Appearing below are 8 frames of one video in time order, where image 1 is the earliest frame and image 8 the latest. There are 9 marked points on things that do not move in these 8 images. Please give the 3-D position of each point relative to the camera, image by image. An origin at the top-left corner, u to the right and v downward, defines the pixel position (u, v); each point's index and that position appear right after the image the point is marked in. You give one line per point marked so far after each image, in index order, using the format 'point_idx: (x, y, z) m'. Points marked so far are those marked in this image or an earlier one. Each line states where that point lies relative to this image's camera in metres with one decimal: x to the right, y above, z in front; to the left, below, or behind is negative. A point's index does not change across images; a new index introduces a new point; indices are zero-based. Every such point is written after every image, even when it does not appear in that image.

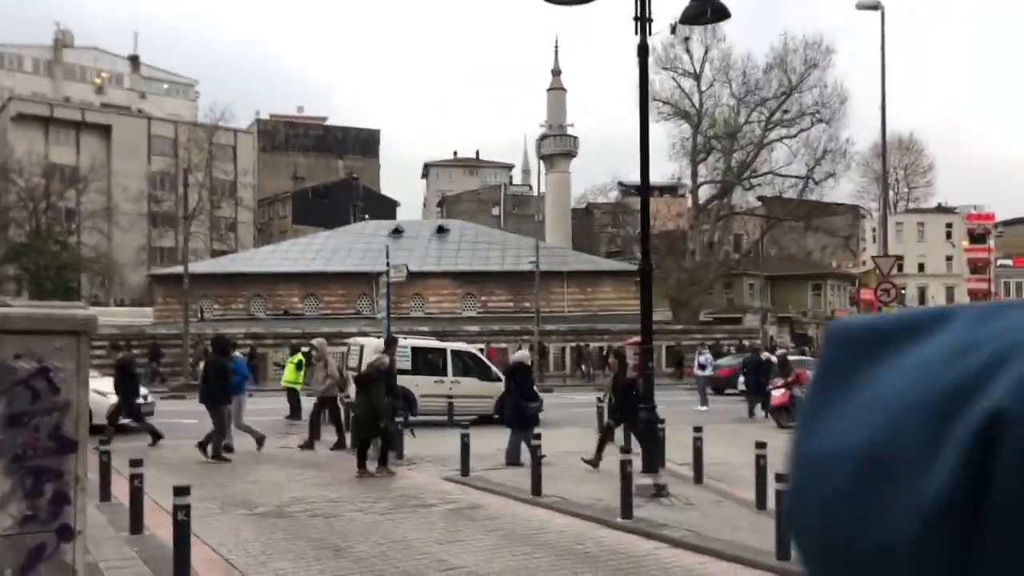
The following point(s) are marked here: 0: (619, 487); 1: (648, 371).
0: (+1.3, -2.5, +11.9) m
1: (+1.6, -1.0, +11.5) m
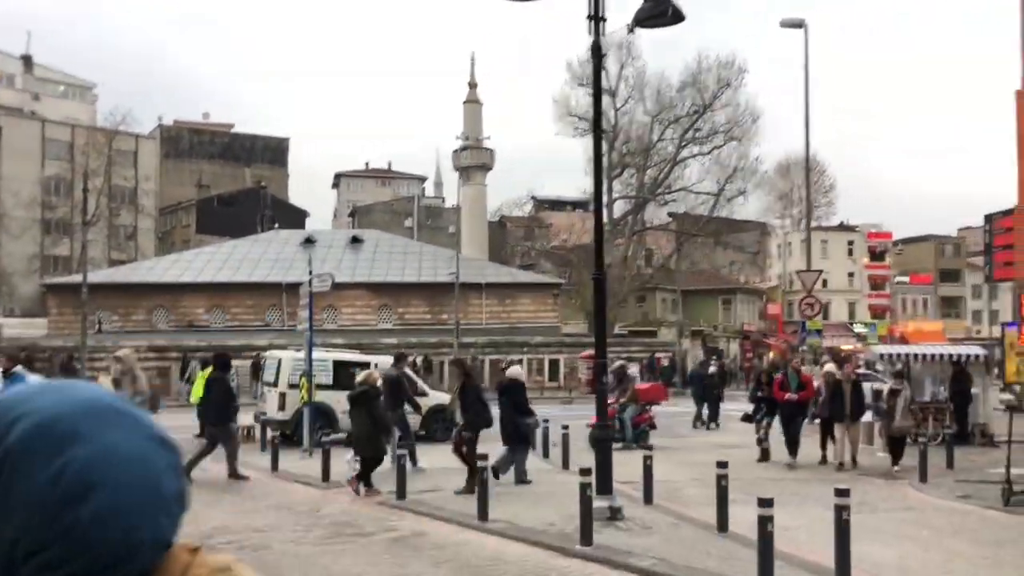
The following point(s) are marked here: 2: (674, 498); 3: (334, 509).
0: (+0.7, -2.6, +11.2) m
1: (+1.0, -1.1, +10.9) m
2: (+2.2, -2.9, +13.2) m
3: (-2.2, -2.8, +11.9) m
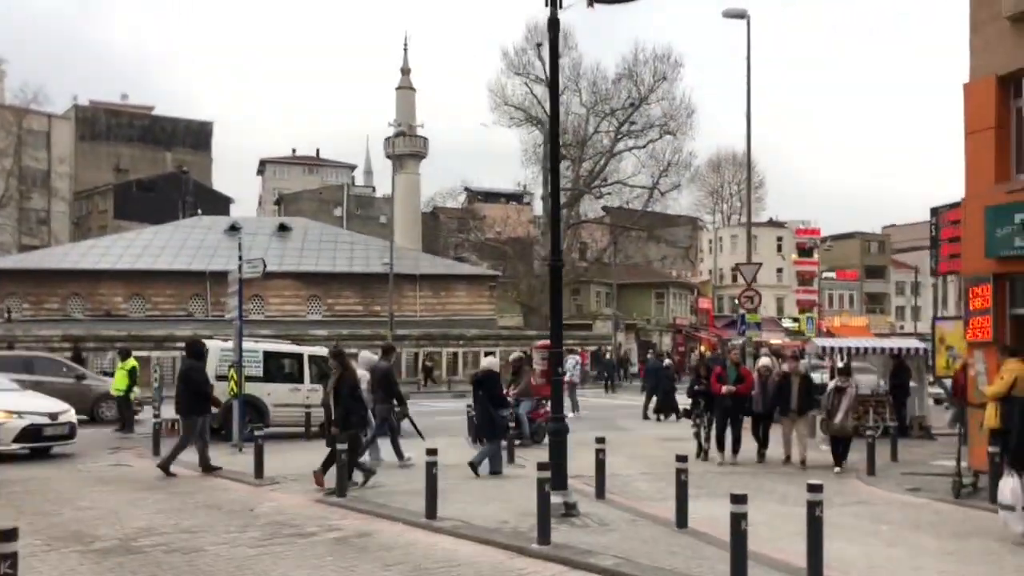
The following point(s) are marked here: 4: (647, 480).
0: (+0.1, -2.5, +10.7) m
1: (+0.5, -1.0, +10.4) m
2: (+1.5, -2.7, +12.8) m
3: (-2.8, -2.6, +11.1) m
4: (+2.0, -2.8, +13.9) m
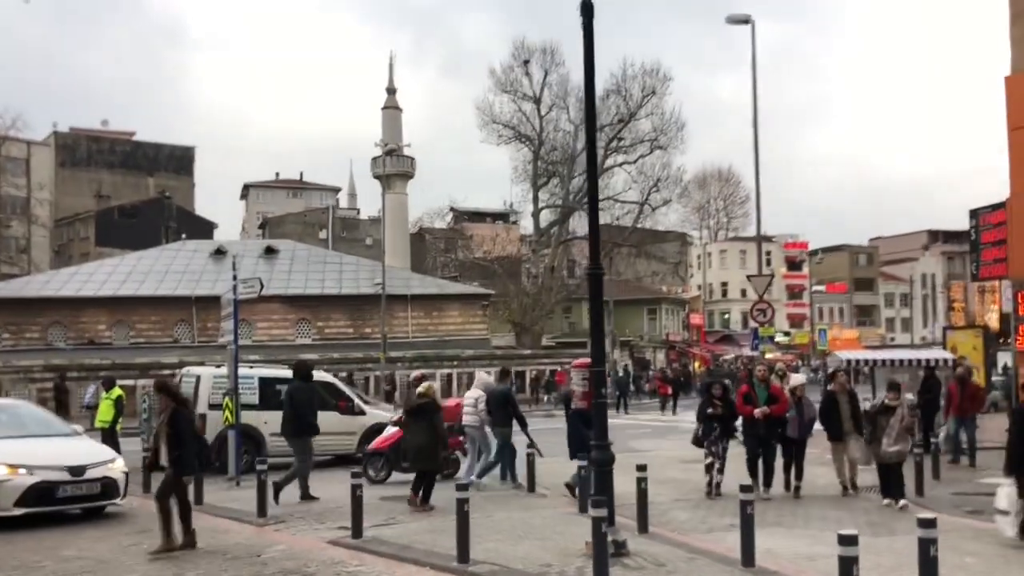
0: (+0.5, -2.6, +9.5) m
1: (+0.8, -1.1, +9.3) m
2: (+1.9, -2.9, +11.7) m
3: (-2.5, -2.8, +10.0) m
4: (+2.3, -3.0, +12.8) m
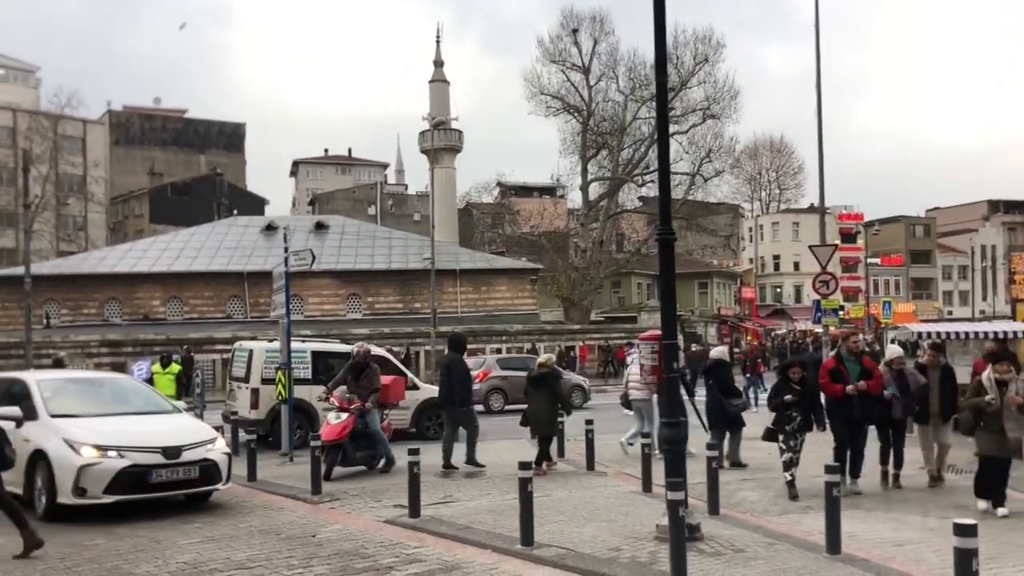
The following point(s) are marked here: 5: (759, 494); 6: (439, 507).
0: (+1.1, -2.3, +9.0) m
1: (+1.4, -0.8, +8.7) m
2: (+2.6, -2.5, +11.1) m
3: (-1.8, -2.5, +9.6) m
4: (+3.1, -2.6, +12.3) m
5: (+3.1, -2.6, +11.8) m
6: (-0.8, -2.5, +10.9) m
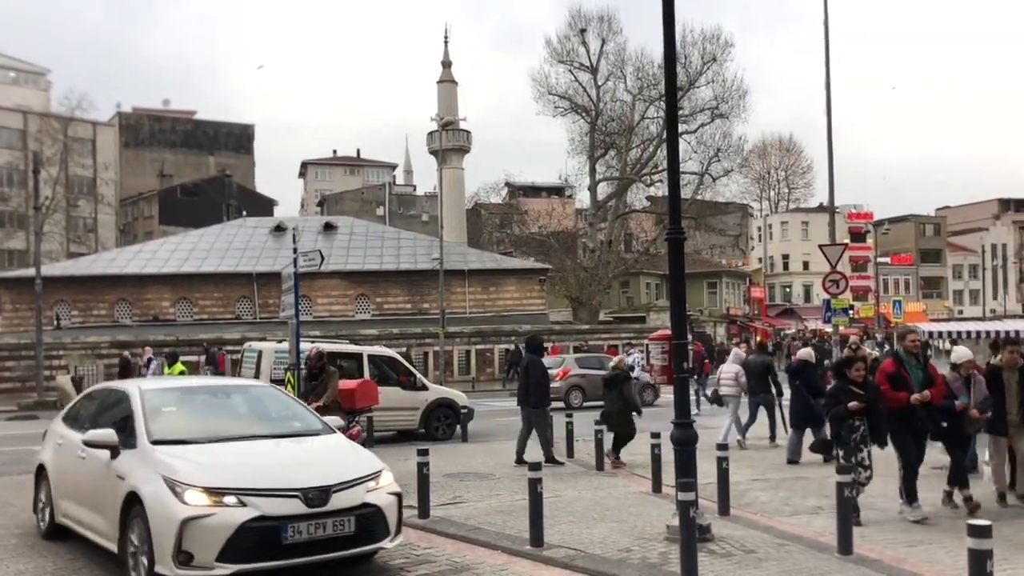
0: (+1.2, -2.3, +9.0) m
1: (+1.5, -0.8, +8.7) m
2: (+2.7, -2.5, +11.1) m
3: (-1.7, -2.5, +9.6) m
4: (+3.2, -2.6, +12.2) m
5: (+3.2, -2.6, +11.8) m
6: (-0.7, -2.5, +10.8) m
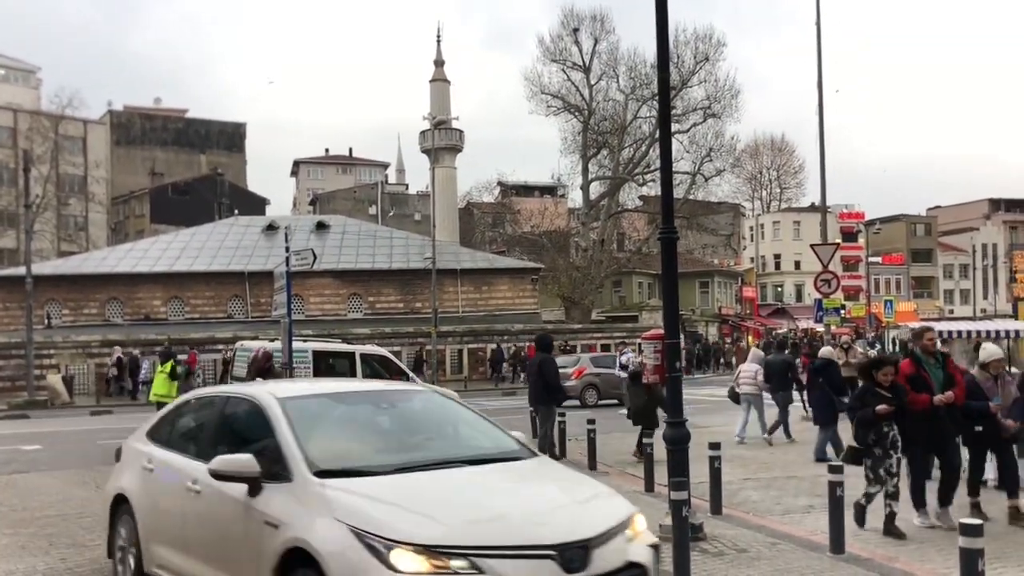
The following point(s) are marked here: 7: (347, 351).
0: (+1.1, -2.3, +9.0) m
1: (+1.5, -0.8, +8.7) m
2: (+2.6, -2.5, +11.1) m
3: (-1.8, -2.5, +9.6) m
4: (+3.1, -2.6, +12.2) m
5: (+3.1, -2.6, +11.8) m
6: (-0.8, -2.5, +10.8) m
7: (-3.1, -1.2, +18.1) m
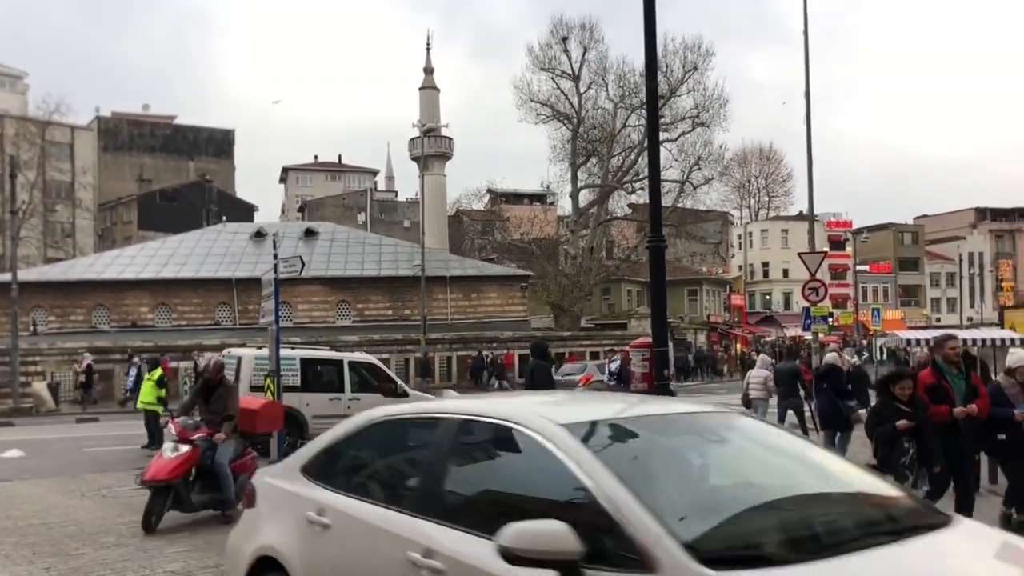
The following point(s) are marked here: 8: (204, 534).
0: (+1.0, -2.4, +9.0) m
1: (+1.4, -0.8, +8.7) m
2: (+2.5, -2.6, +11.1) m
3: (-1.9, -2.5, +9.5) m
4: (+3.0, -2.7, +12.2) m
5: (+2.9, -2.6, +11.8) m
6: (-0.9, -2.6, +10.8) m
7: (-3.4, -1.3, +18.1) m
8: (-3.2, -2.6, +10.0) m
